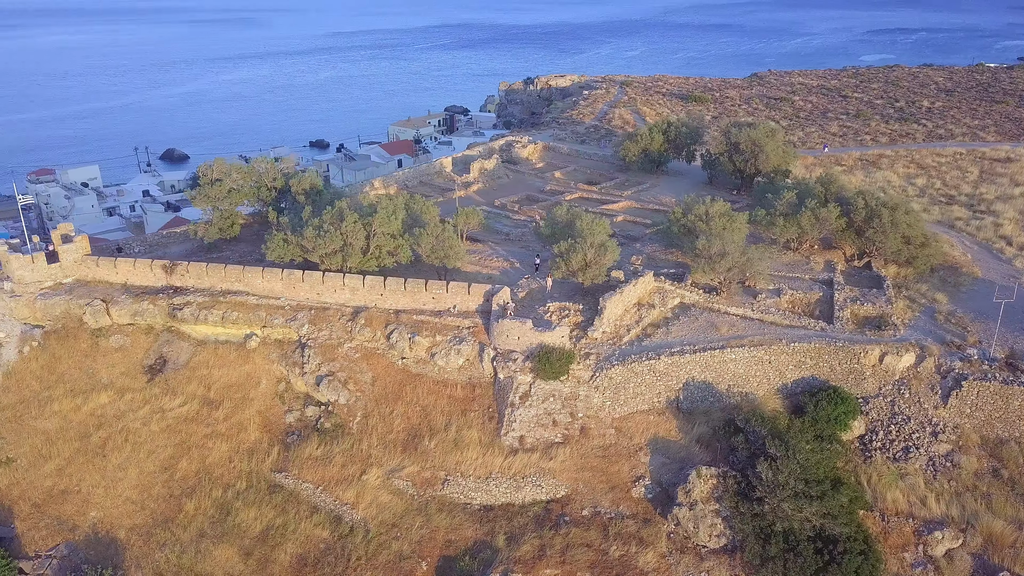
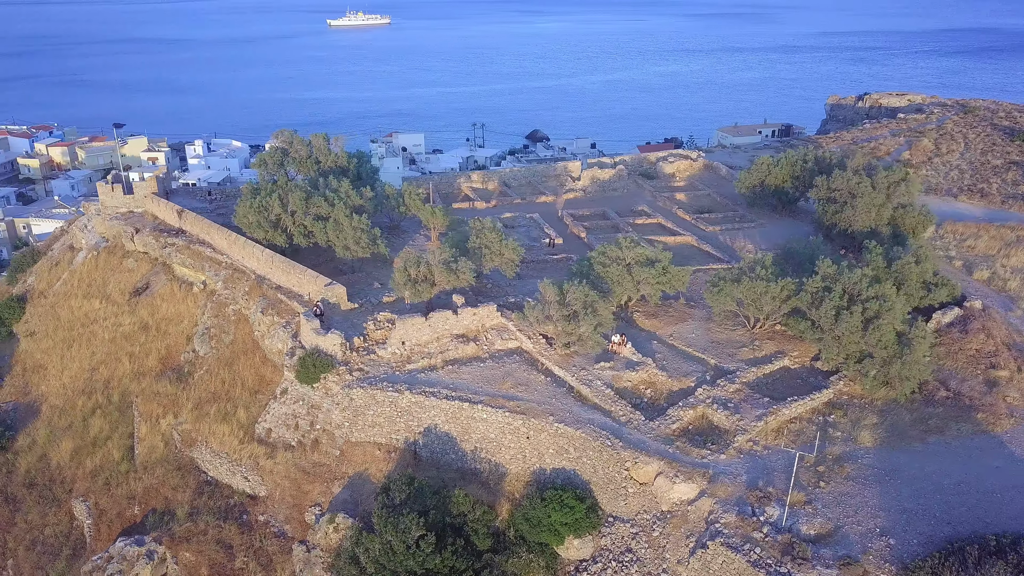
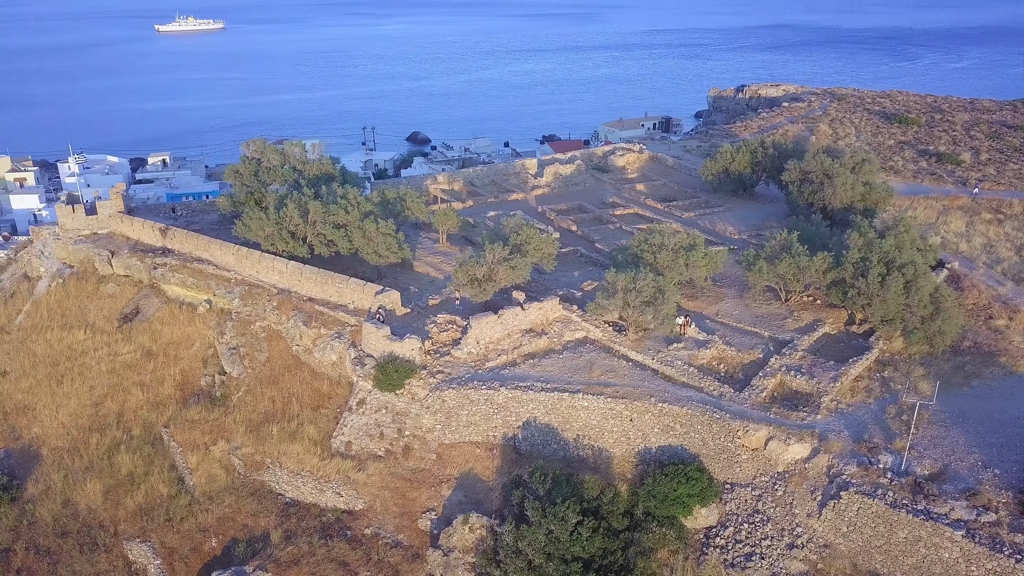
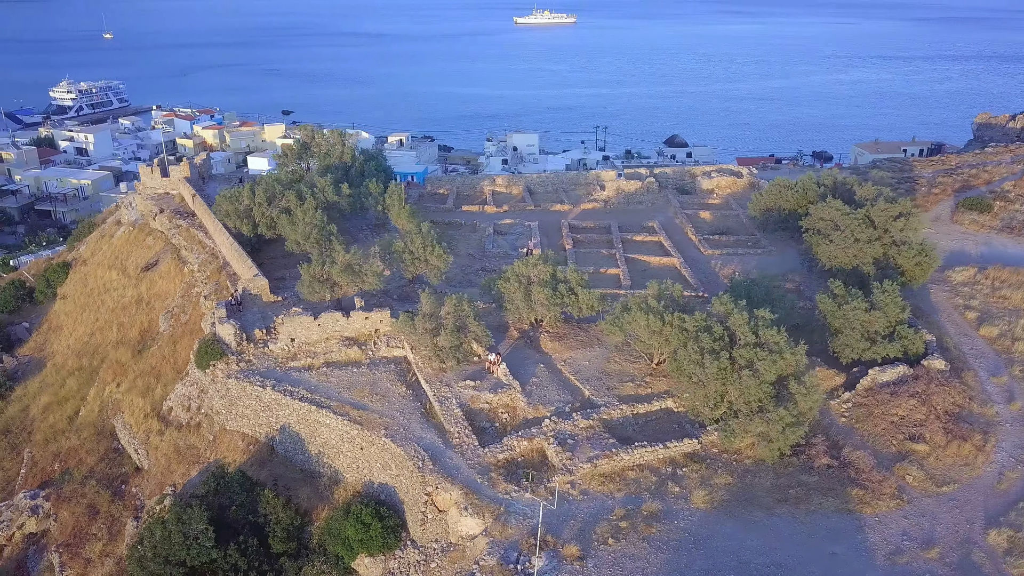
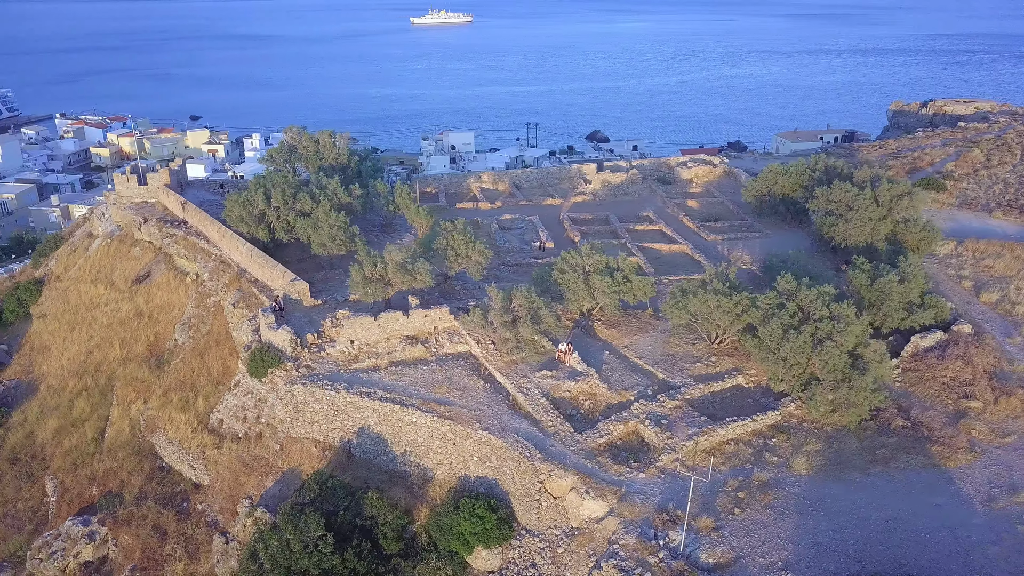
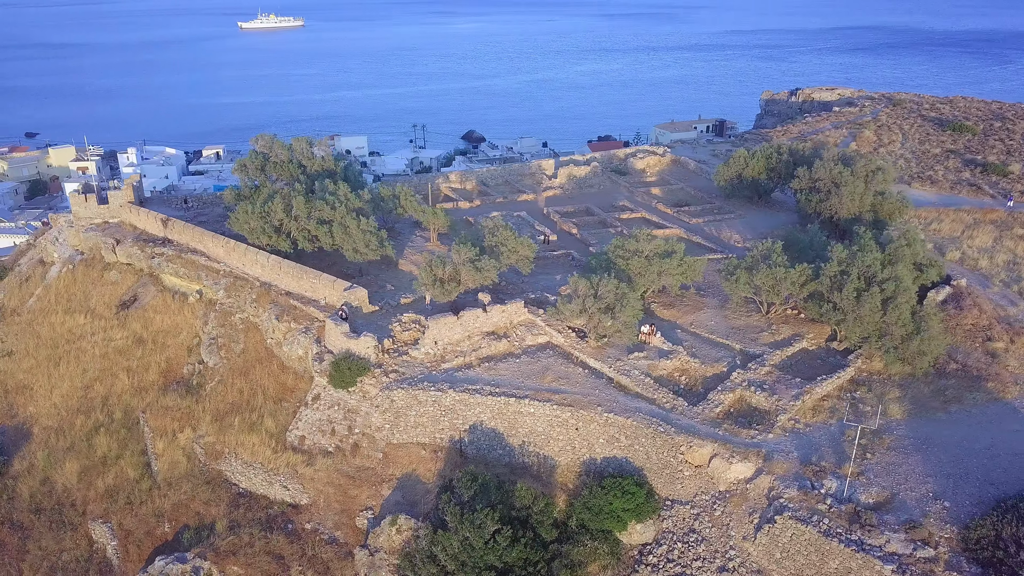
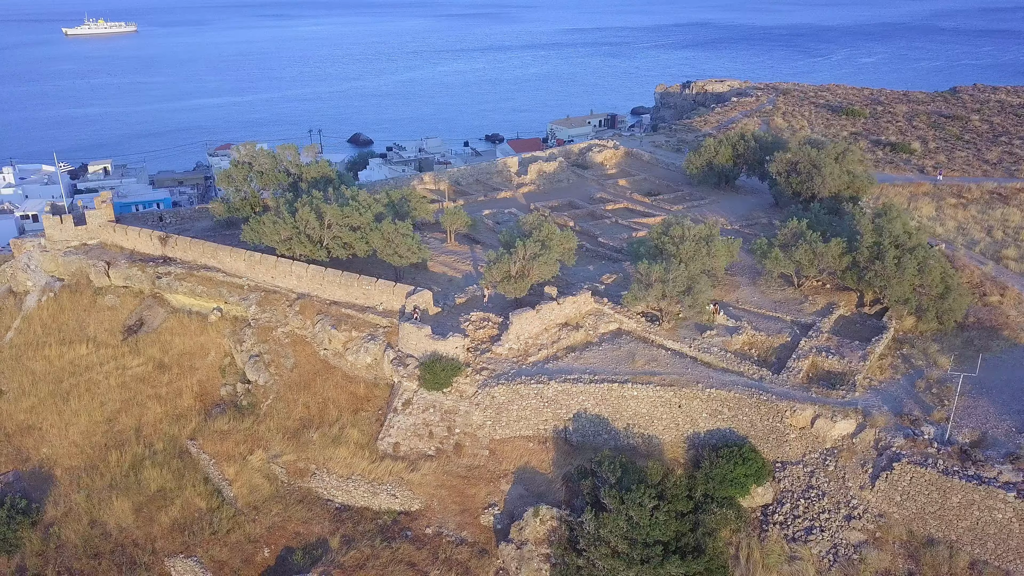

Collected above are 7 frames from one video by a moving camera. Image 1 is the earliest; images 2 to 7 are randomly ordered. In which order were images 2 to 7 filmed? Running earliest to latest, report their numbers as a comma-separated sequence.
7, 3, 6, 2, 5, 4
